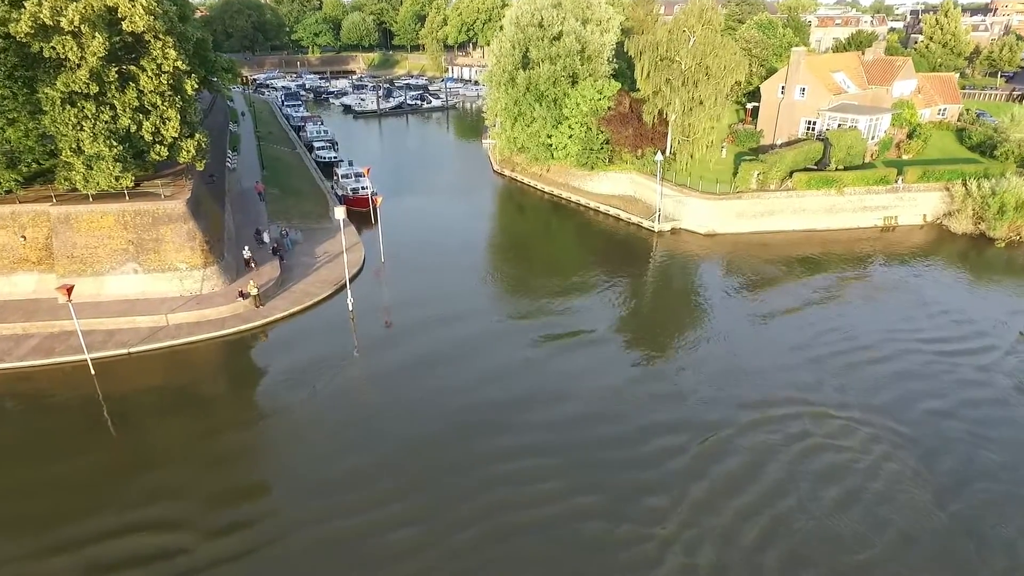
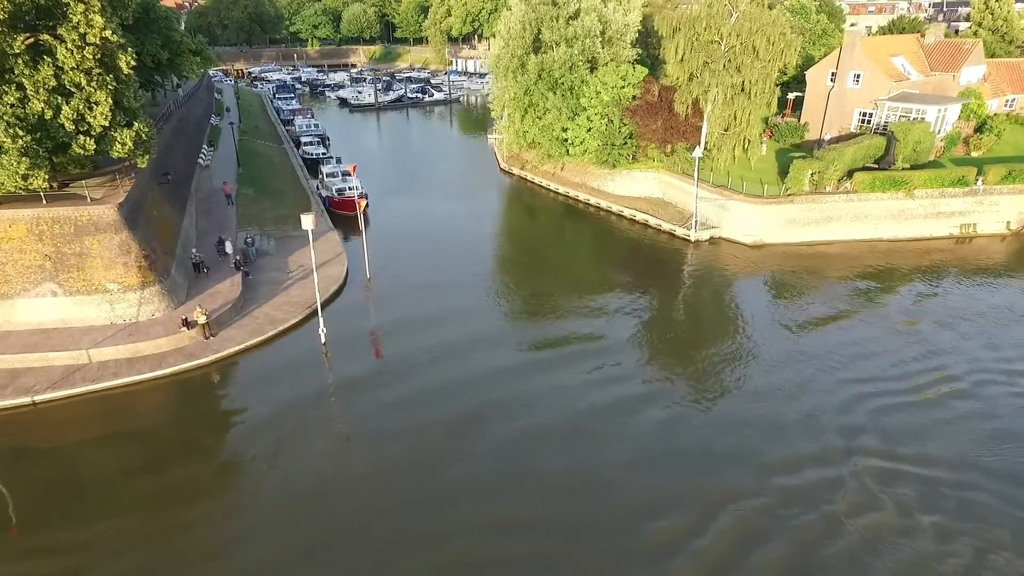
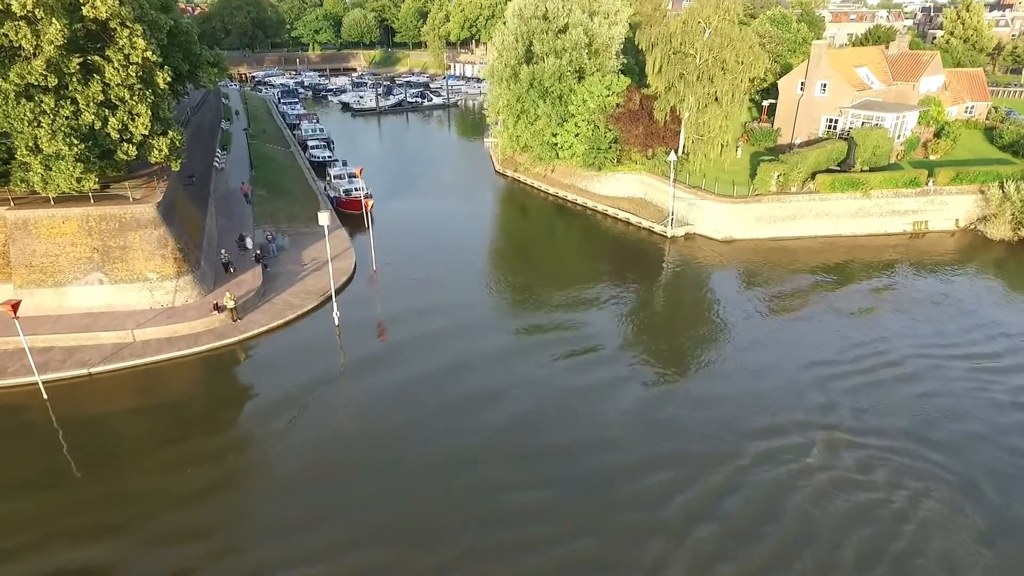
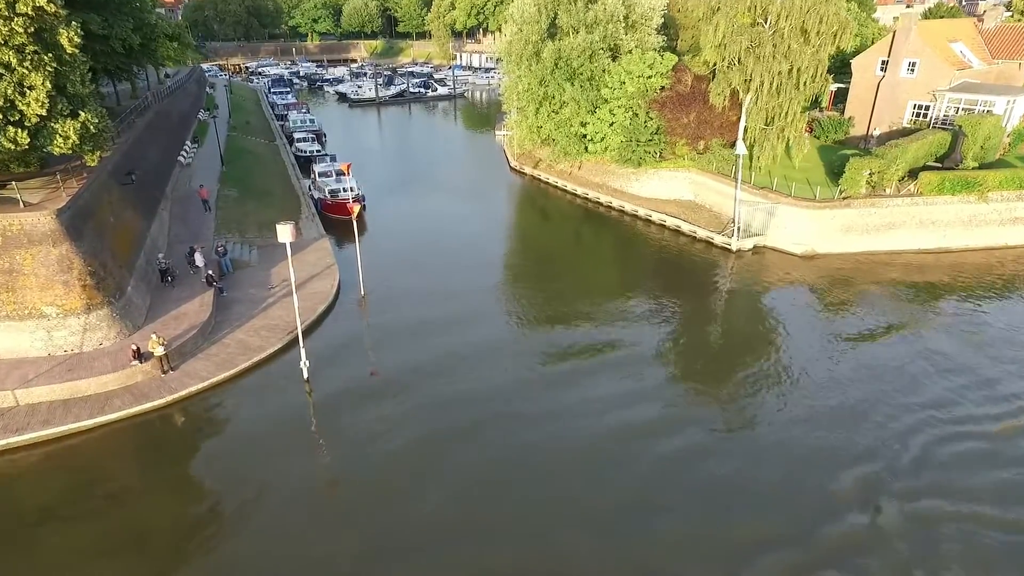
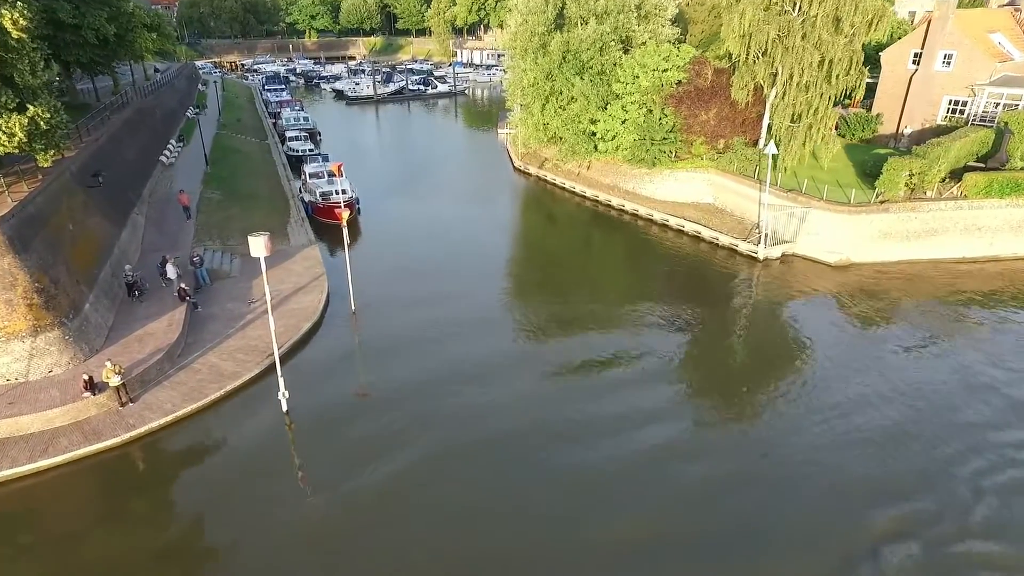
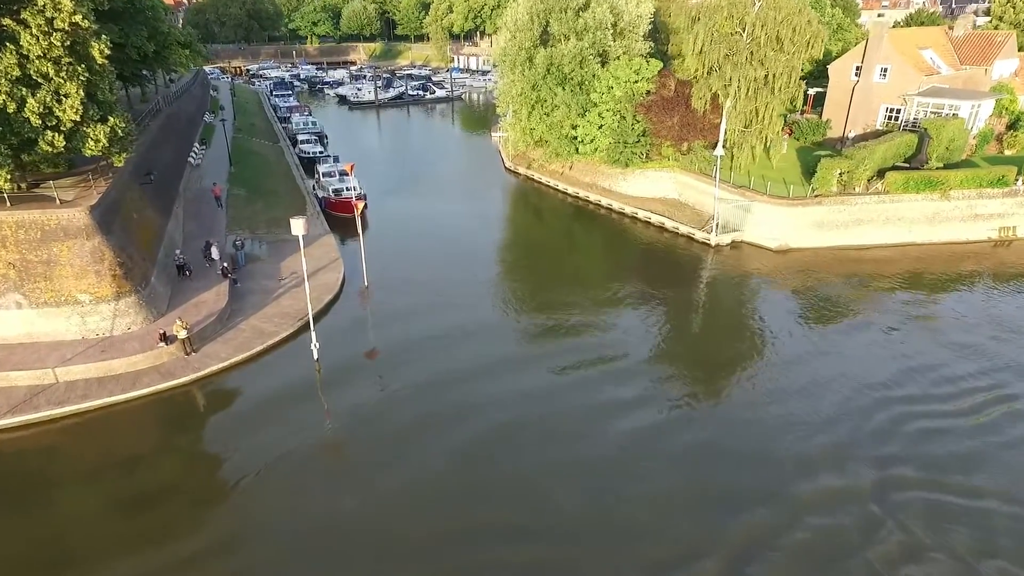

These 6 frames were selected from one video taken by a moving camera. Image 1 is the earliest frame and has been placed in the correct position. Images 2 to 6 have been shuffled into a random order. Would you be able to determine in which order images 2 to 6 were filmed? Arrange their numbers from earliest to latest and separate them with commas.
3, 2, 6, 4, 5
